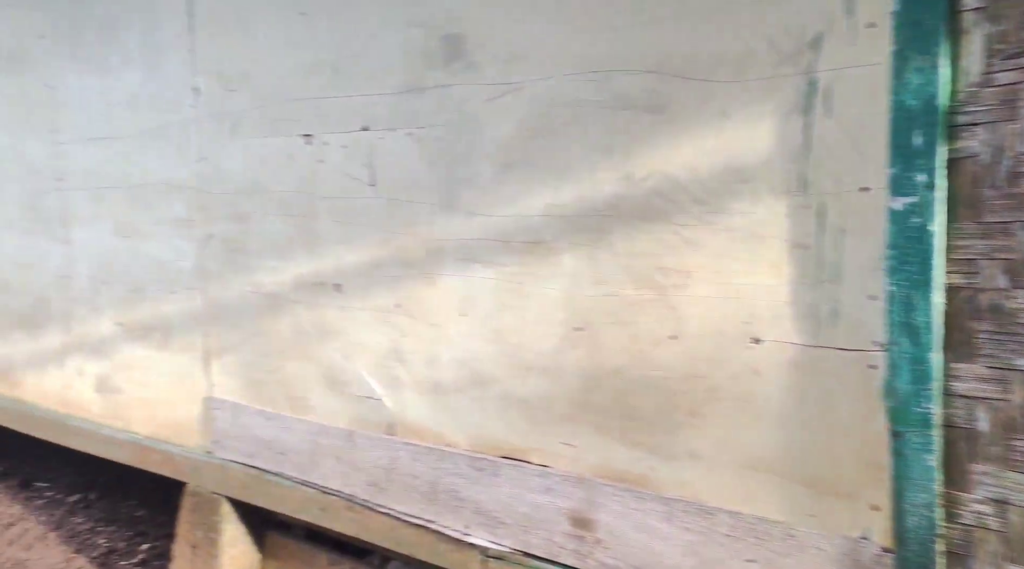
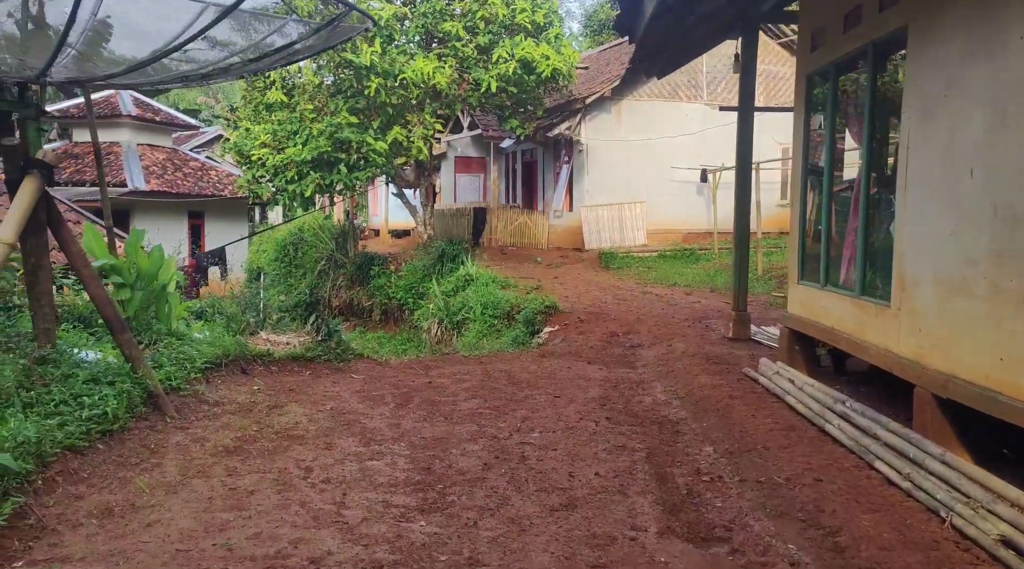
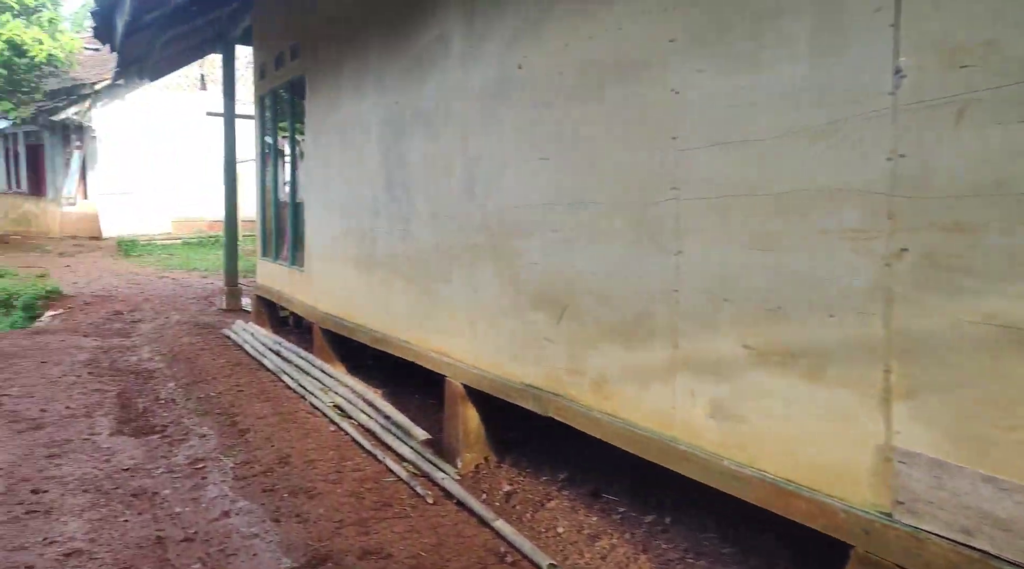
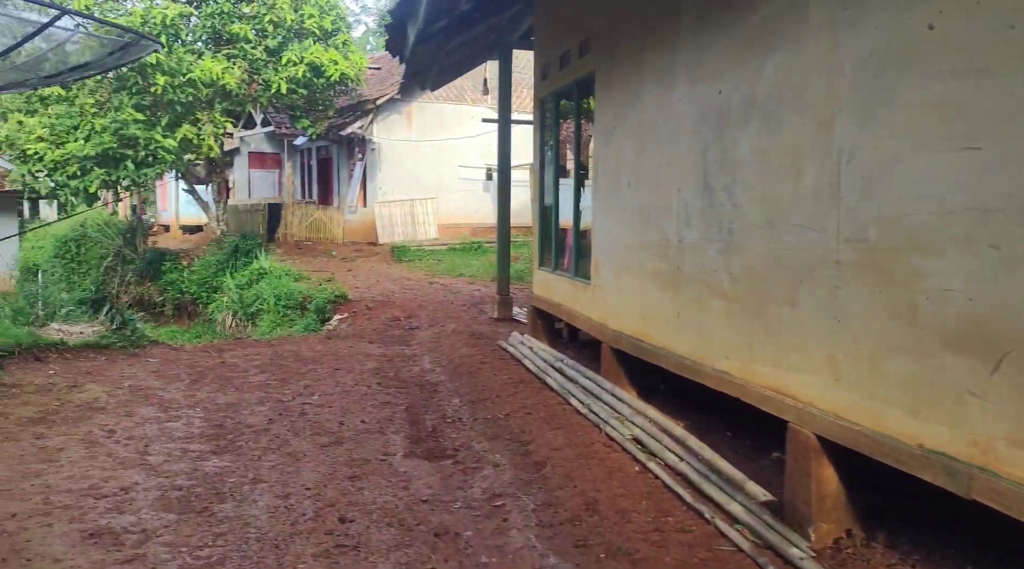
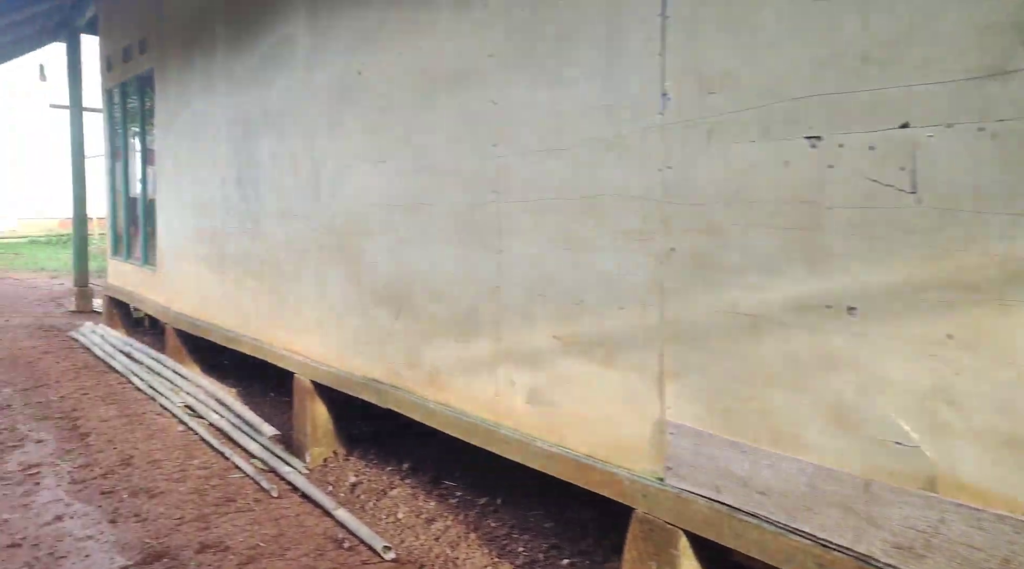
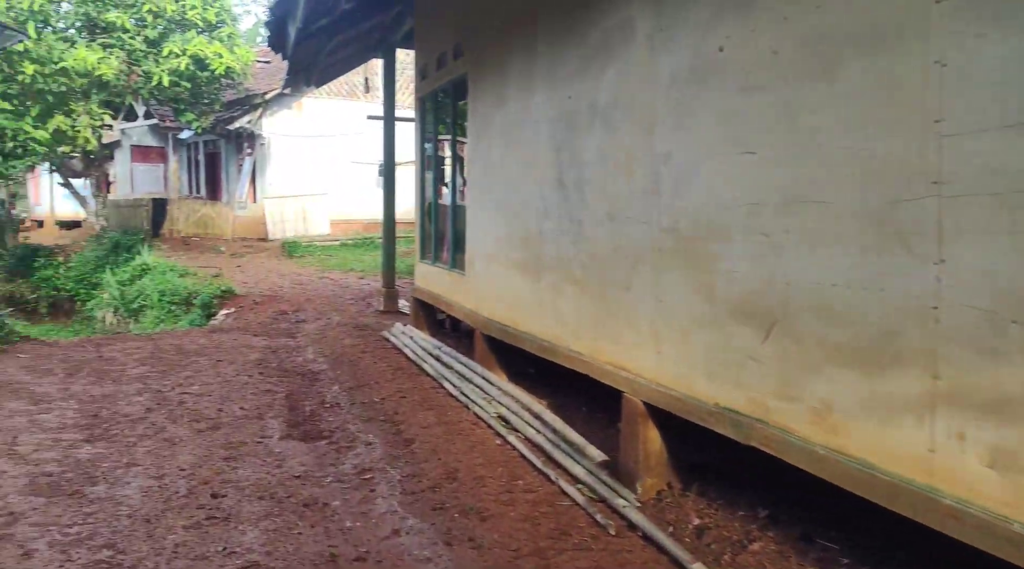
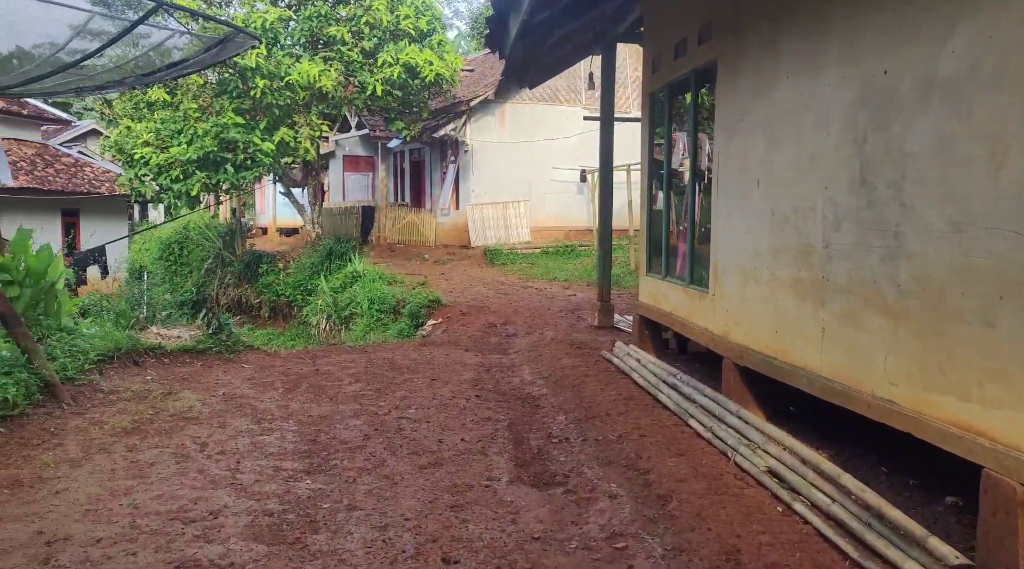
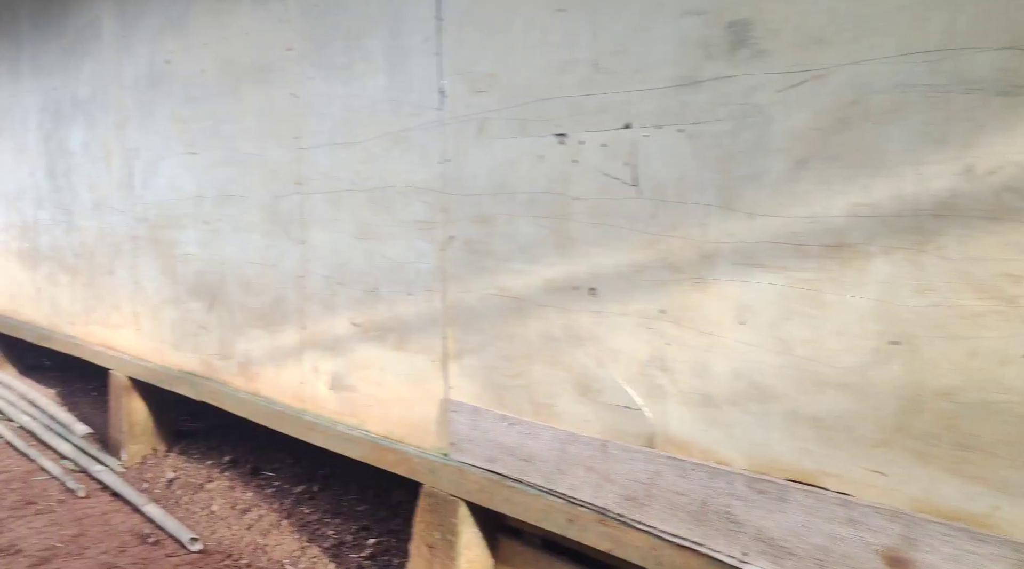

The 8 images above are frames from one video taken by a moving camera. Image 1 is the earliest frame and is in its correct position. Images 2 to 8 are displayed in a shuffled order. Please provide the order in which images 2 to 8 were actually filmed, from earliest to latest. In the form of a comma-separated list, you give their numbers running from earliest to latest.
8, 5, 3, 6, 4, 7, 2
